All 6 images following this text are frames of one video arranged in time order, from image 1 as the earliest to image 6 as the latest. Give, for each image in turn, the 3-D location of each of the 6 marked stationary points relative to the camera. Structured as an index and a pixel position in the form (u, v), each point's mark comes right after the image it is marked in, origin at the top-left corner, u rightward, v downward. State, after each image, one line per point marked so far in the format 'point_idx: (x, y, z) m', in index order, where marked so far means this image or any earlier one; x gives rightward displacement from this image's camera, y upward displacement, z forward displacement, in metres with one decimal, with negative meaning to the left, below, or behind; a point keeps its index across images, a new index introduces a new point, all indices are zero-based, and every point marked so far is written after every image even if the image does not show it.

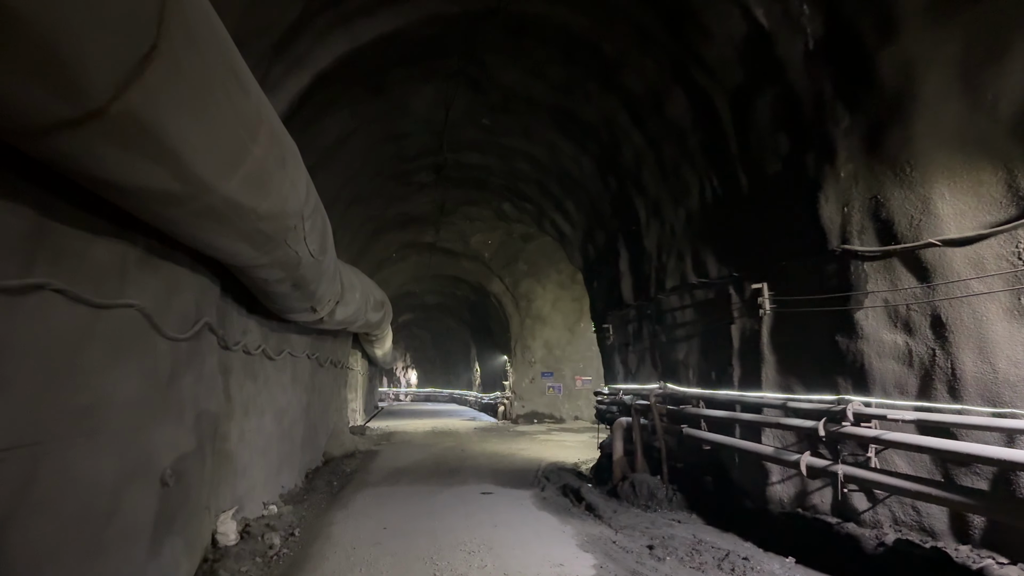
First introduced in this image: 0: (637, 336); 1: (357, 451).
0: (+1.2, -0.5, +7.4) m
1: (-2.2, -2.3, +10.7) m
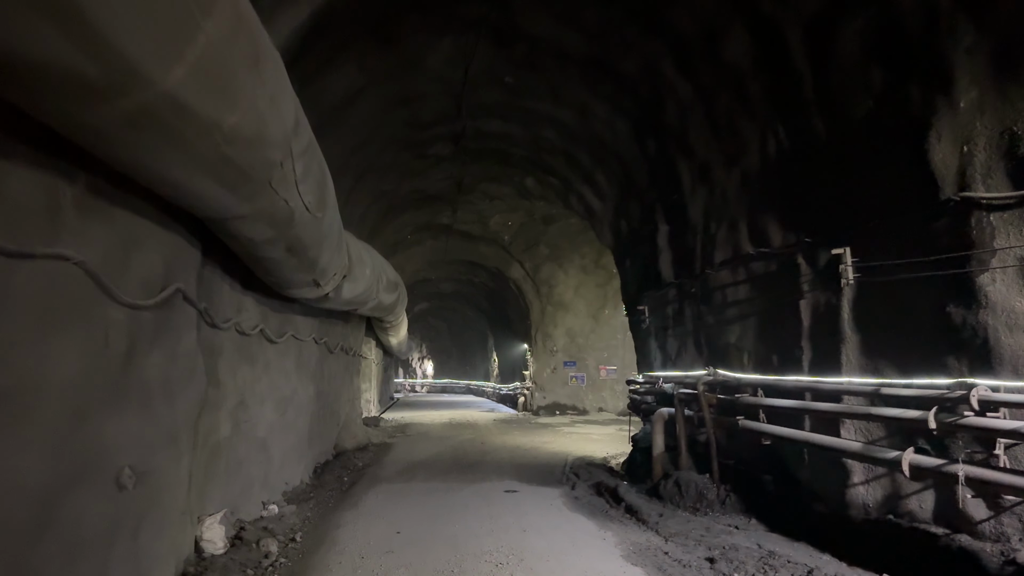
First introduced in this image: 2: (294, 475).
0: (+1.4, -0.3, +6.6) m
1: (-1.9, -2.0, +10.1) m
2: (-1.8, -1.6, +6.6) m
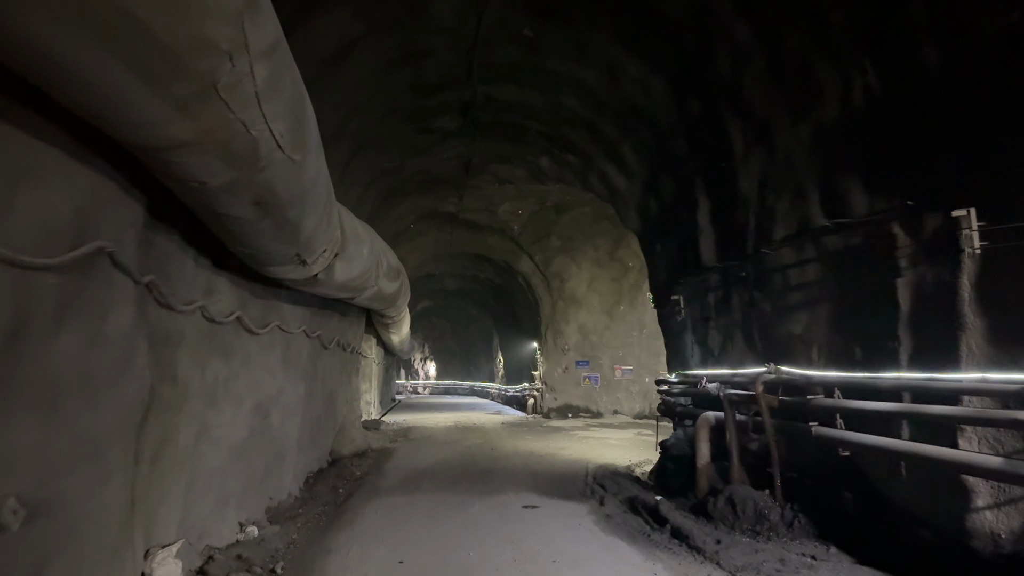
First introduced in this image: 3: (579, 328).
0: (+1.6, -0.2, +5.7) m
1: (-1.7, -1.9, +9.2) m
2: (-1.7, -1.5, +5.7) m
3: (+1.2, -0.7, +13.9) m
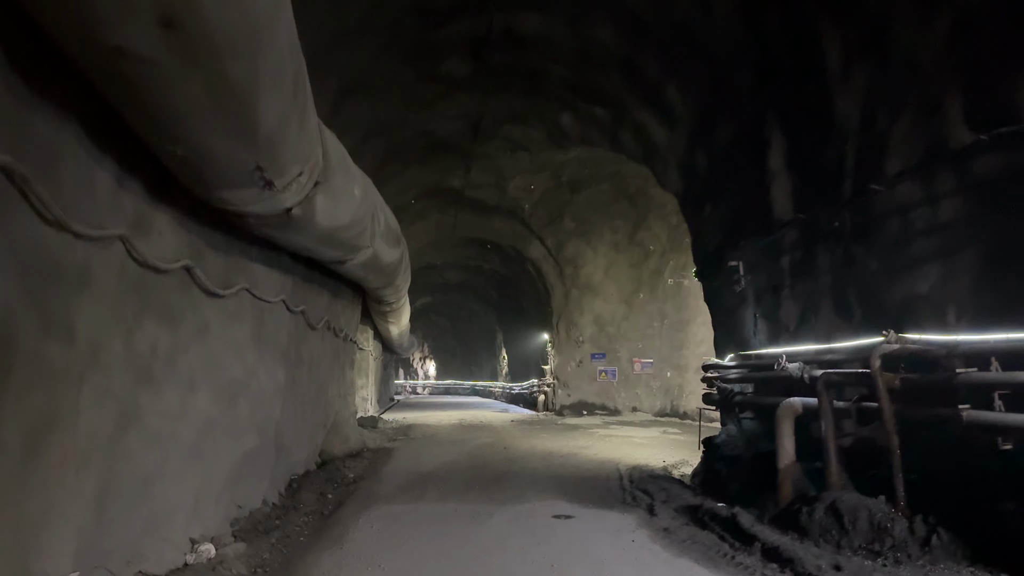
0: (+1.7, +0.1, +4.6) m
1: (-1.5, -1.7, +8.1) m
2: (-1.5, -1.2, +4.6) m
3: (+1.3, -0.5, +12.8) m
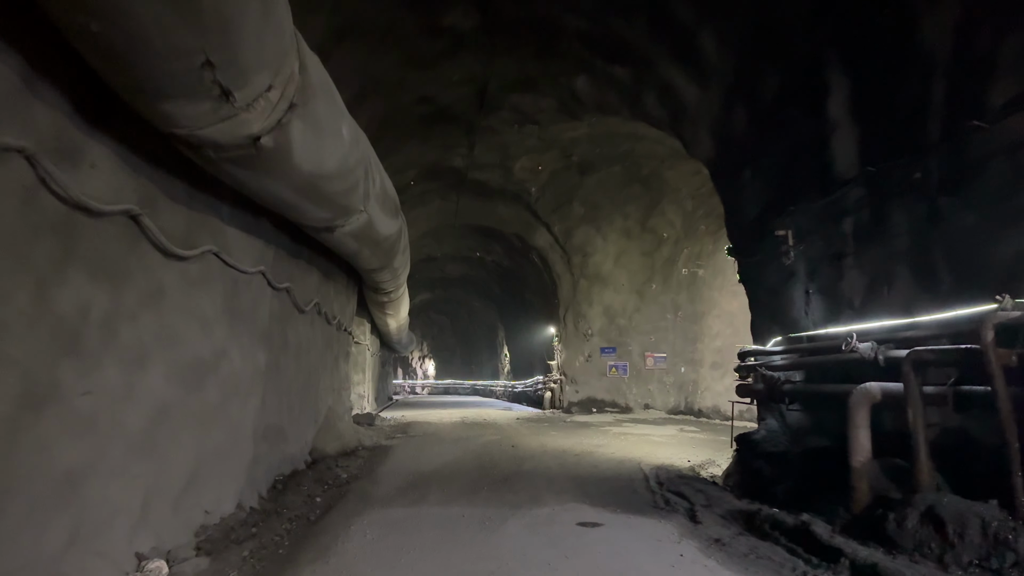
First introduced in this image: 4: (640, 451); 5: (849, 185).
0: (+1.8, +0.3, +4.0) m
1: (-1.5, -1.5, +7.4) m
2: (-1.4, -1.0, +3.9) m
3: (+1.4, -0.4, +12.1) m
4: (+1.2, -1.5, +7.3) m
5: (+1.8, +0.5, +4.1) m
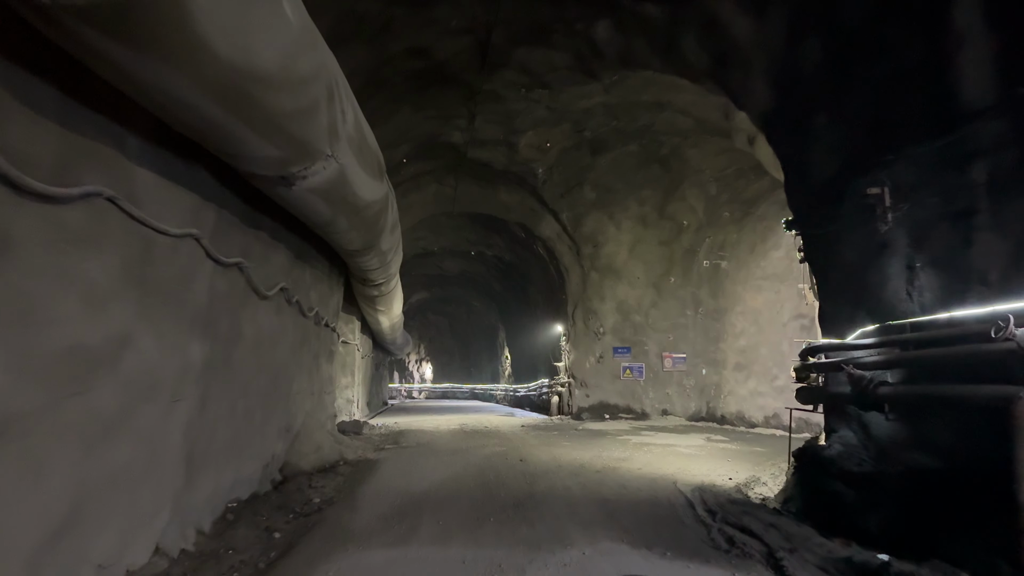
0: (+1.9, +0.4, +2.9) m
1: (-1.4, -1.4, +6.3) m
2: (-1.4, -0.9, +2.8) m
3: (+1.5, -0.3, +11.0) m
4: (+1.3, -1.4, +6.2) m
5: (+1.8, +0.7, +3.0) m
